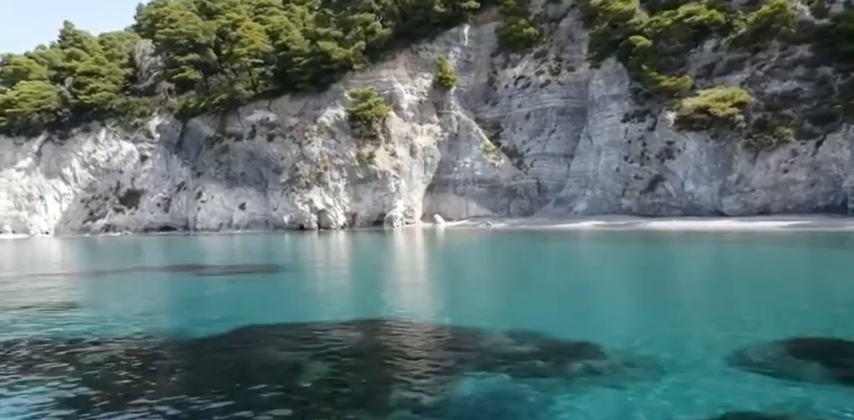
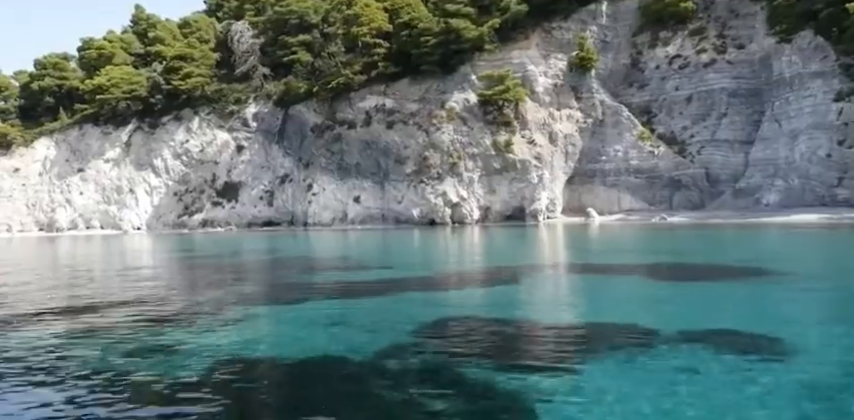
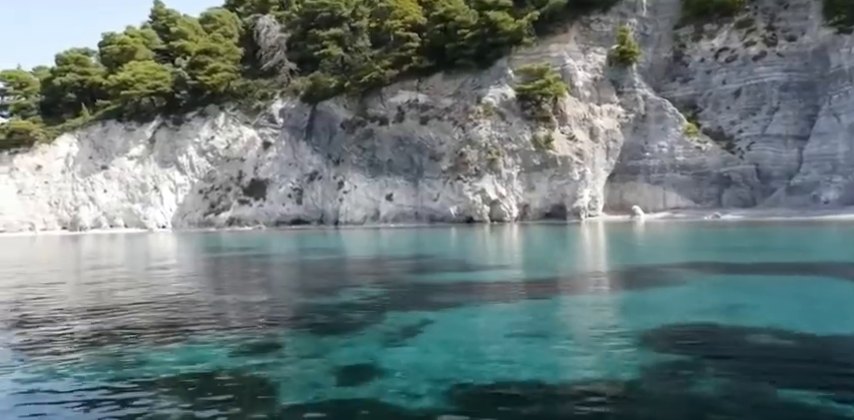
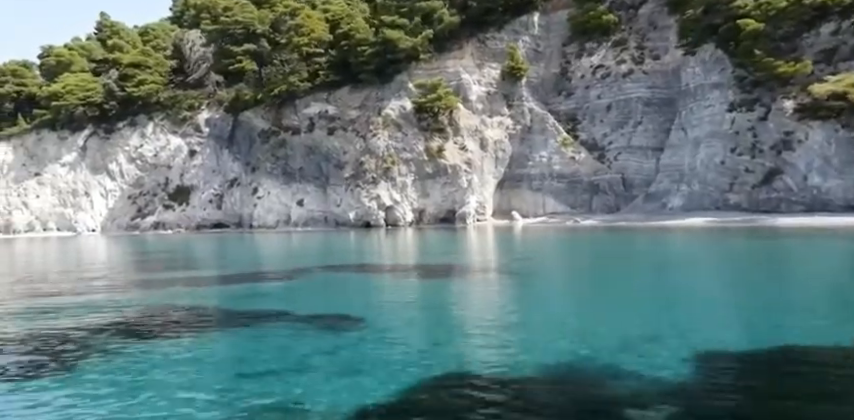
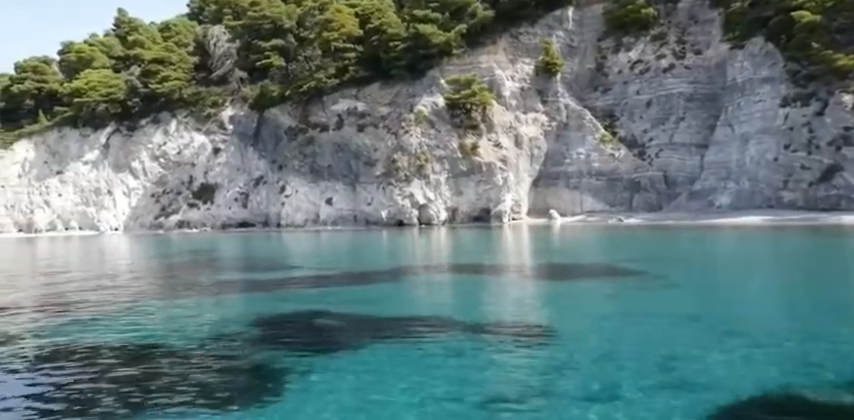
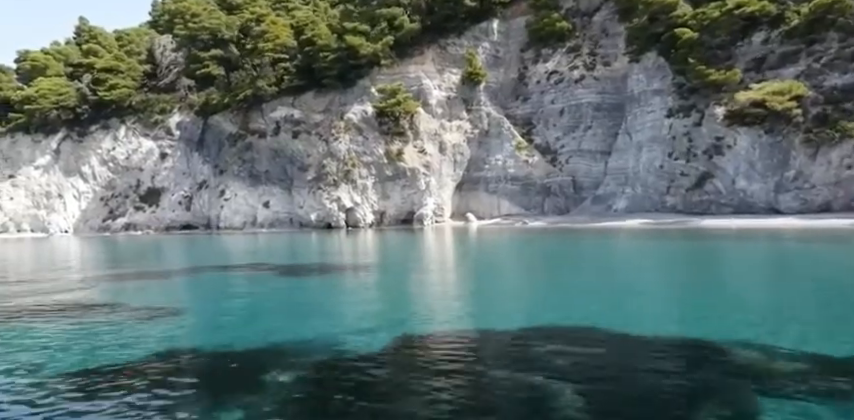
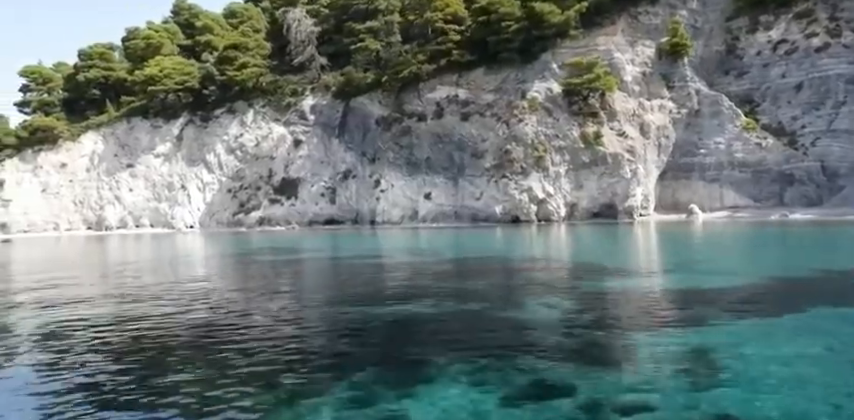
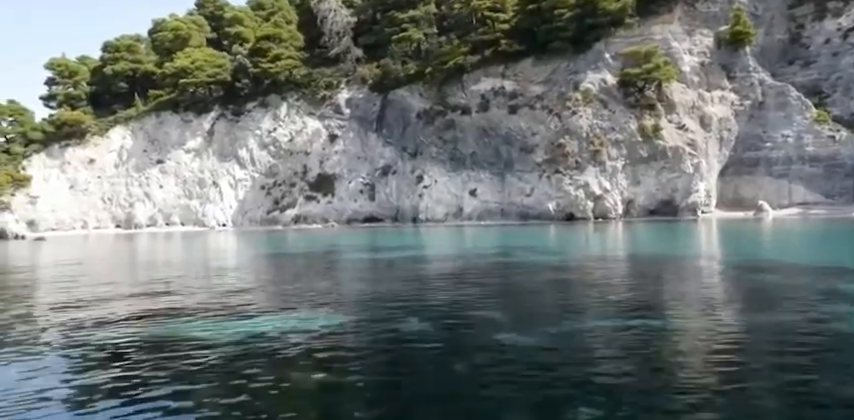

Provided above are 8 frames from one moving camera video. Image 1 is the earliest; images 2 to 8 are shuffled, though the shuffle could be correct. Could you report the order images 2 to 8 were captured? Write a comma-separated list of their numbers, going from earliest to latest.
6, 4, 5, 2, 3, 7, 8
